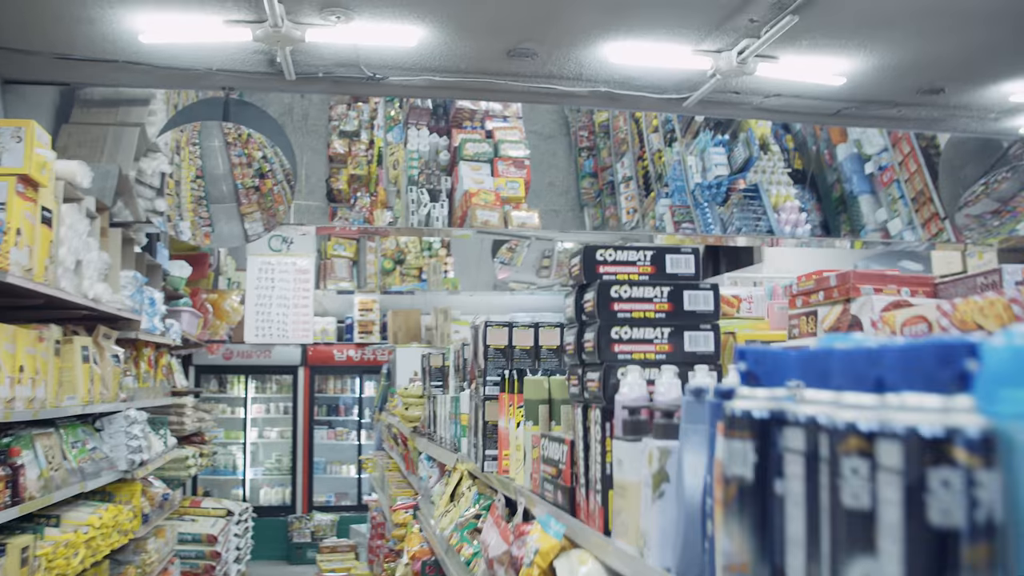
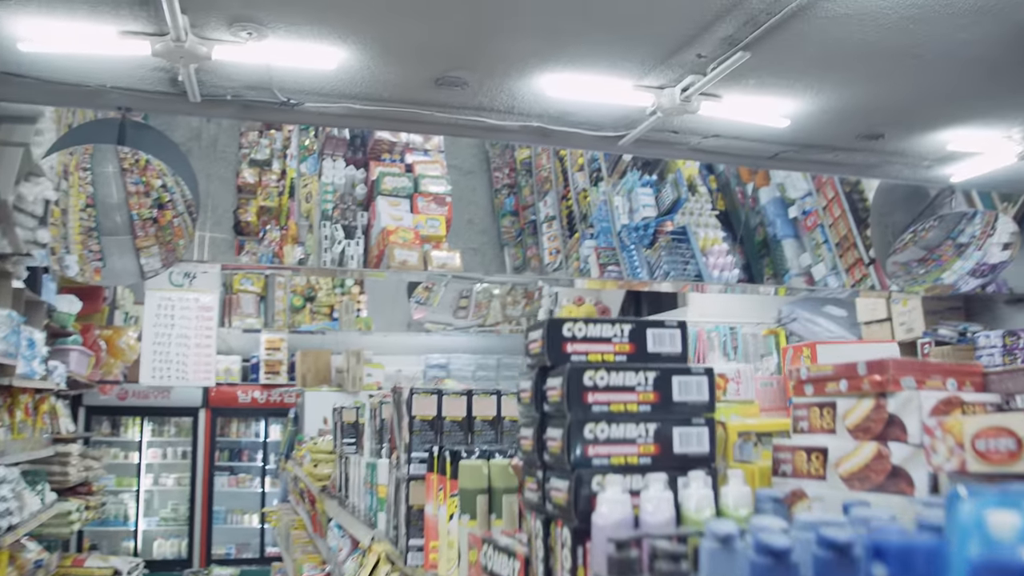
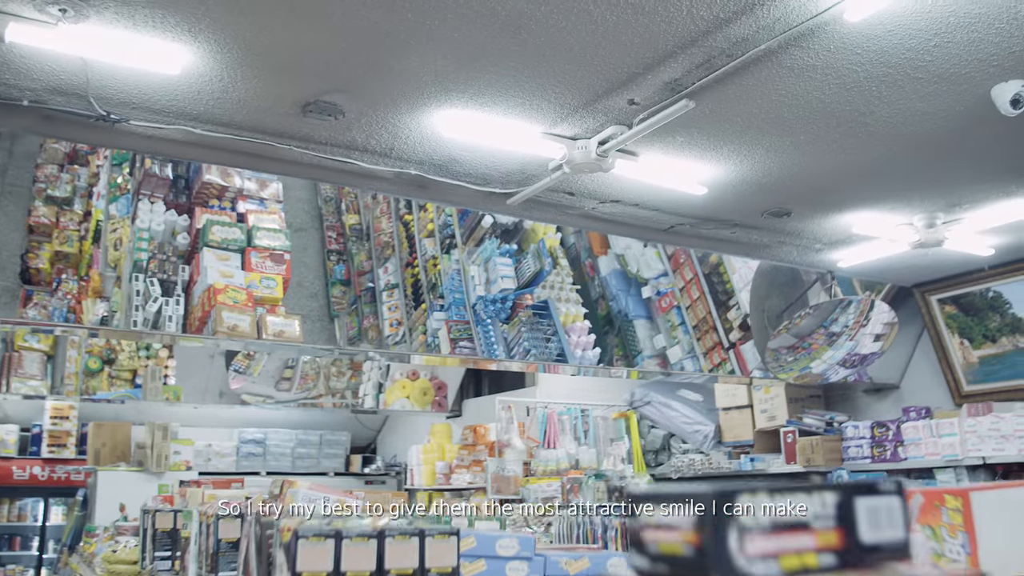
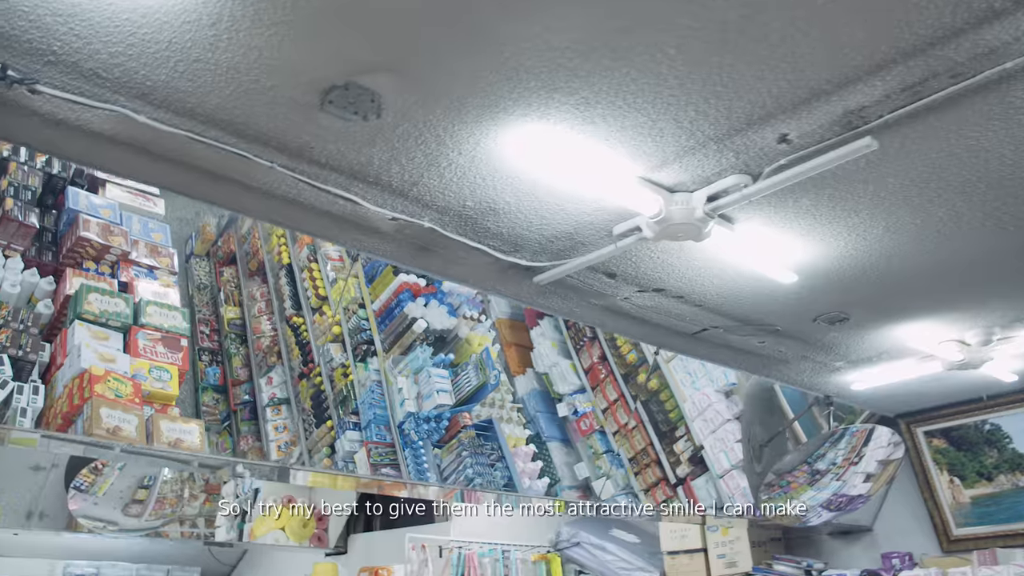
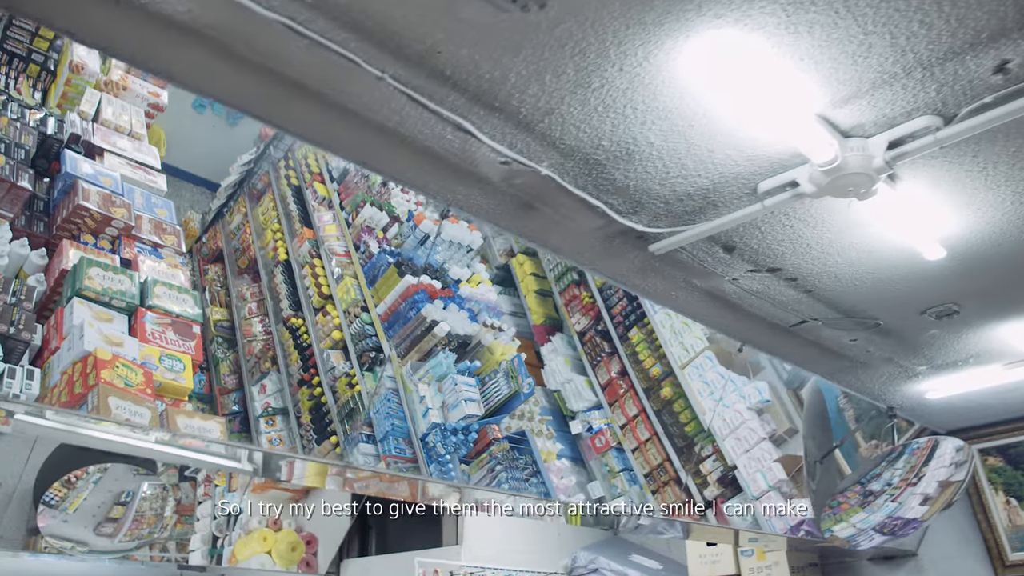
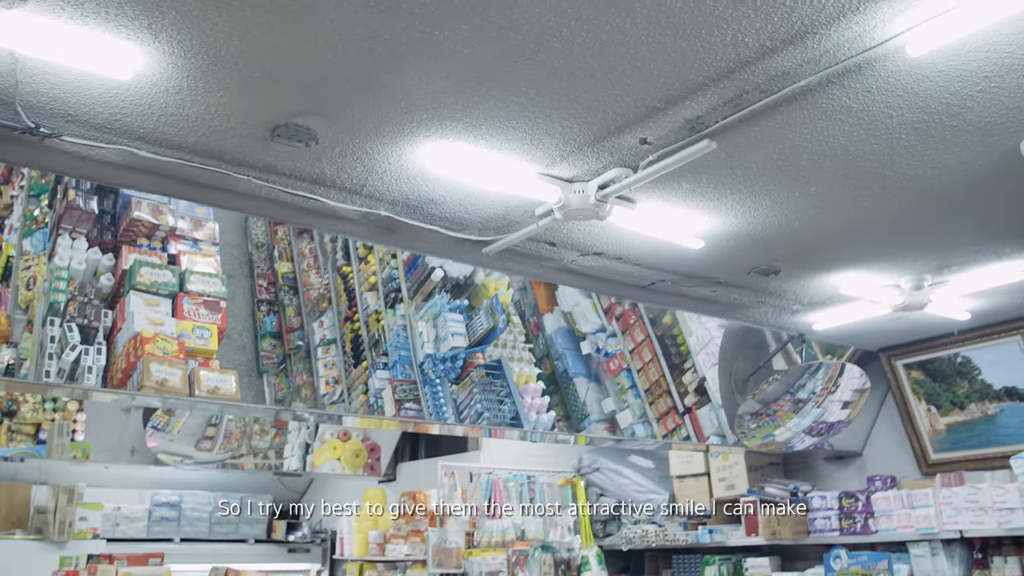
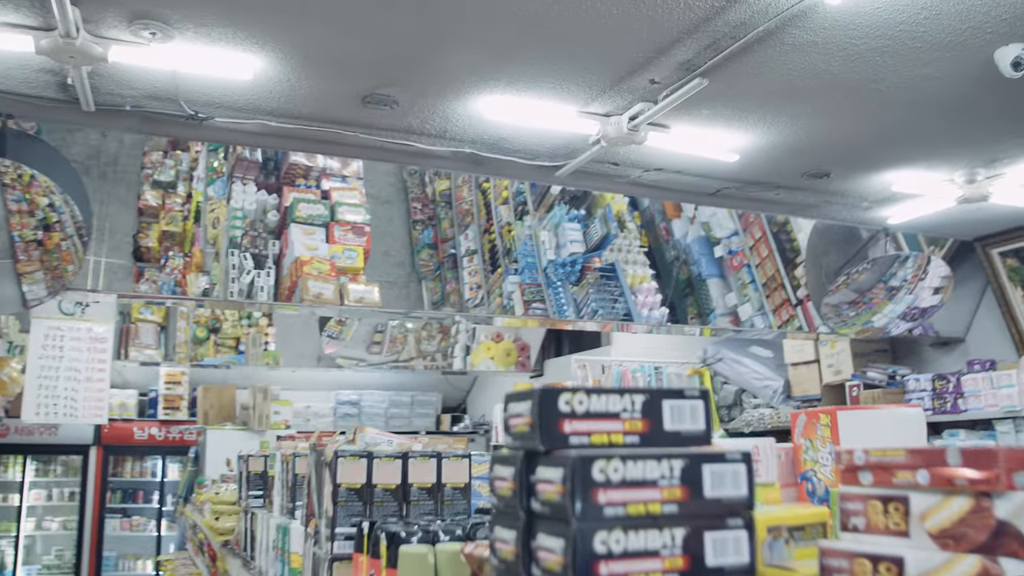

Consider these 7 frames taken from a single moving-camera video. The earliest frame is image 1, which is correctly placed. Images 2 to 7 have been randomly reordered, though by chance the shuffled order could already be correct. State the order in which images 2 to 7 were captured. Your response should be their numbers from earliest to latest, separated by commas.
2, 7, 3, 6, 4, 5
